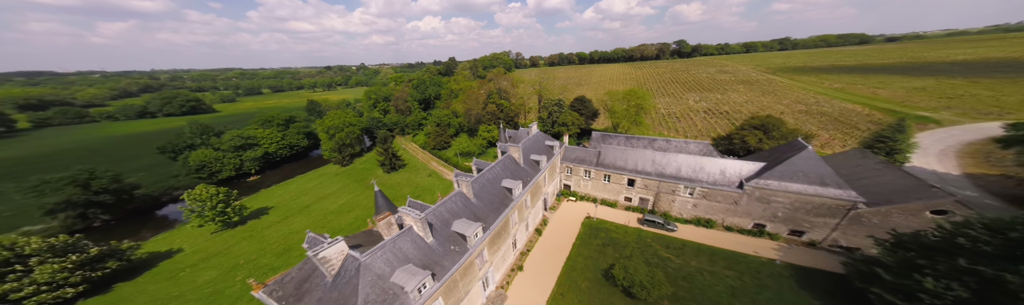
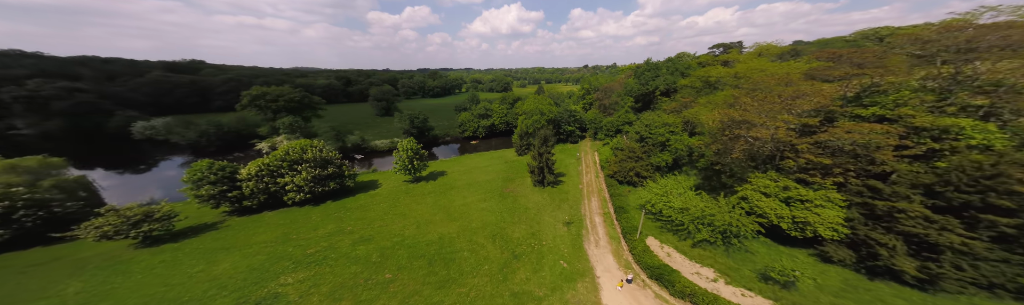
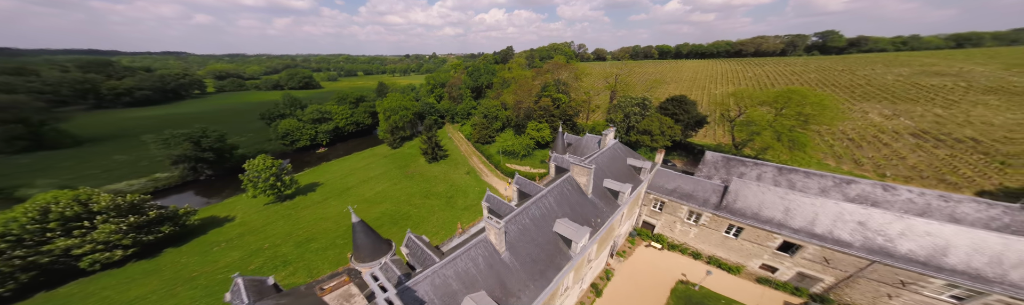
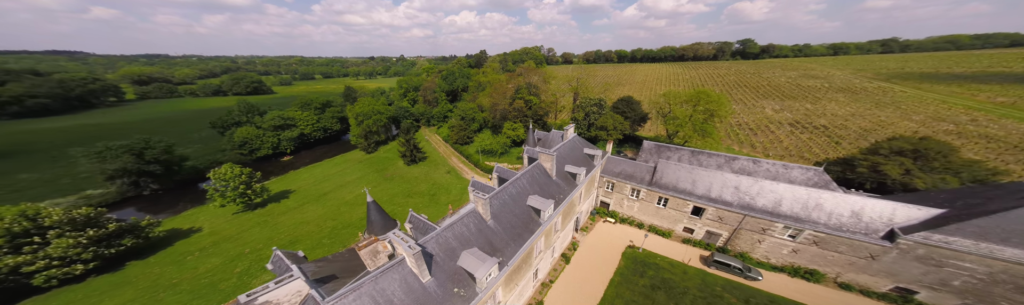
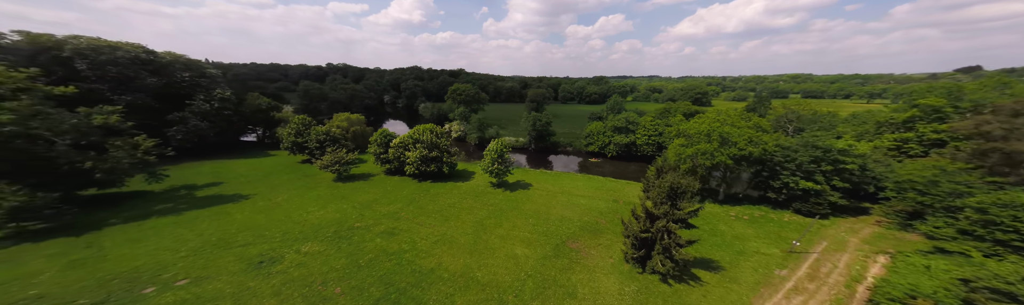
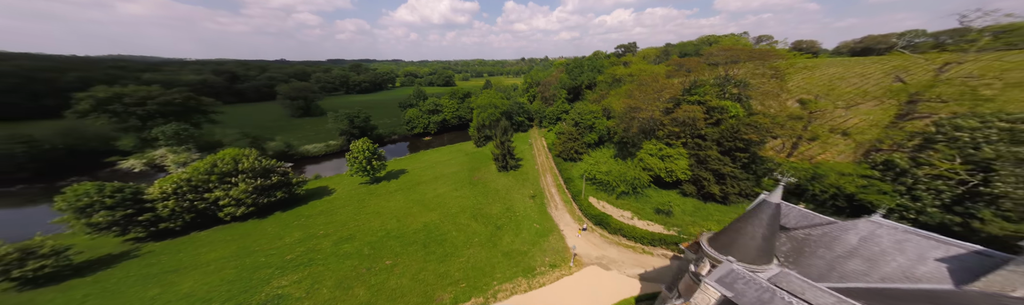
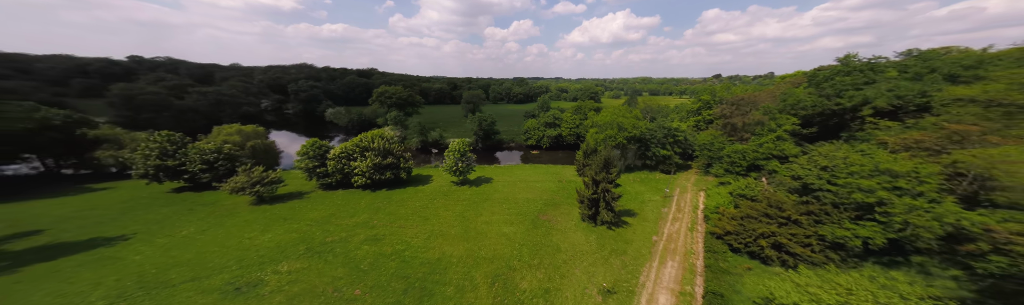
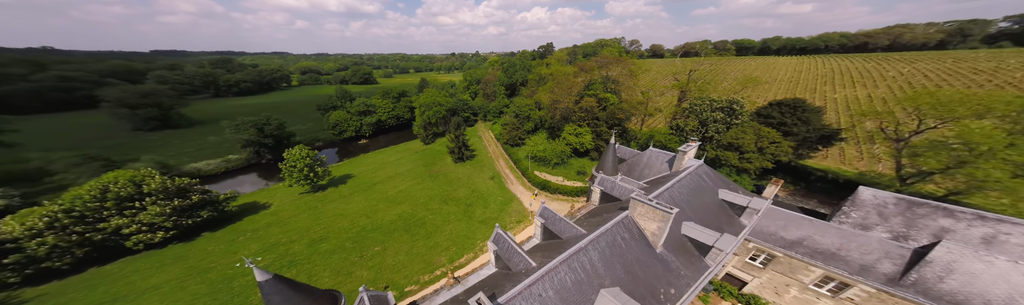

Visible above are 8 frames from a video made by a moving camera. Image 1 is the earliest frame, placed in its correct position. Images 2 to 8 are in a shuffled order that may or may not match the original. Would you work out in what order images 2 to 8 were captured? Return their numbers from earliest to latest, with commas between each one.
4, 3, 8, 6, 2, 7, 5
